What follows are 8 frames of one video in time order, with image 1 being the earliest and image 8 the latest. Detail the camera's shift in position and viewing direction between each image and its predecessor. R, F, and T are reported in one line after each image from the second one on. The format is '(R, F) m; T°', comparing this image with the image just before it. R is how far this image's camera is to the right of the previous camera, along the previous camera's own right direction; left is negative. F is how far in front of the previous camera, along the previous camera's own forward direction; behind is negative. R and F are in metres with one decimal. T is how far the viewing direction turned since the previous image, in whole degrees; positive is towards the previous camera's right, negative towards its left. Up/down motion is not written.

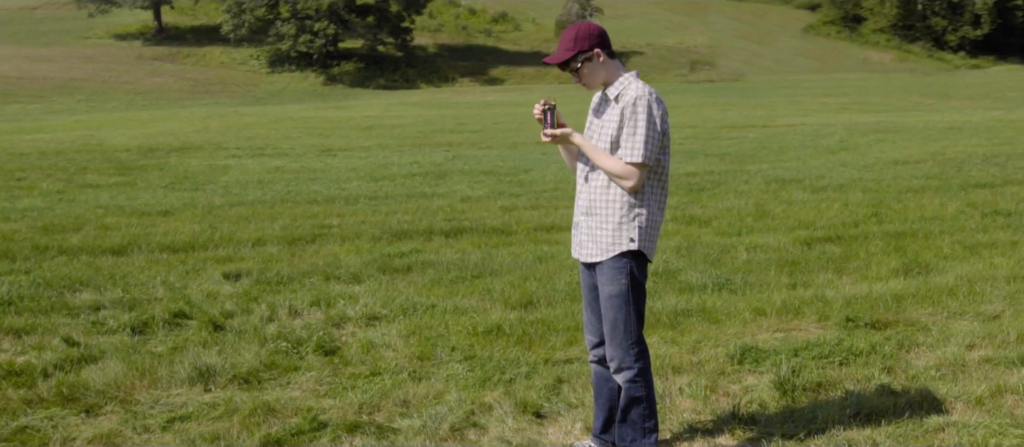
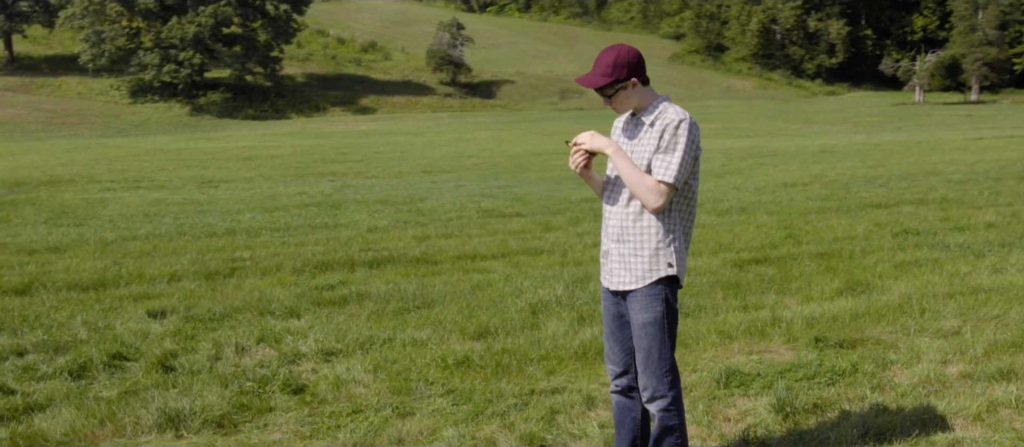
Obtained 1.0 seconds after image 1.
(-0.6, +0.2) m; +7°
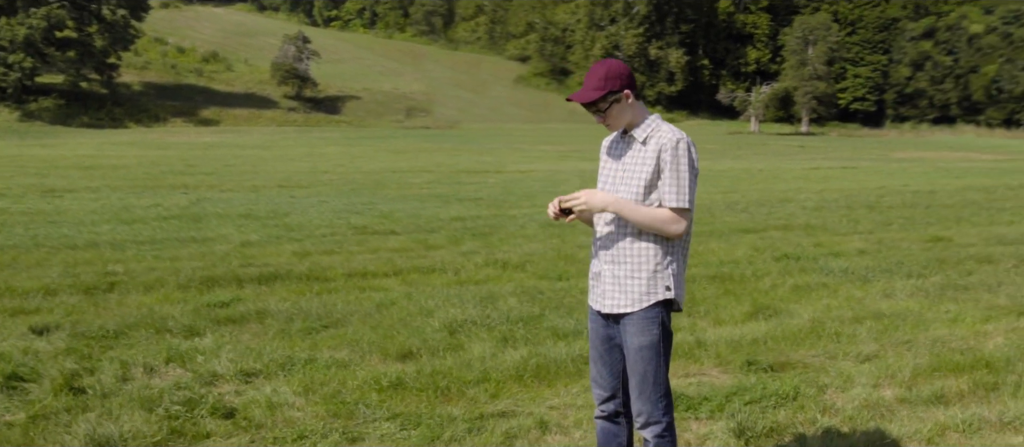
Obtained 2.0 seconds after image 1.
(-0.6, +0.2) m; +9°
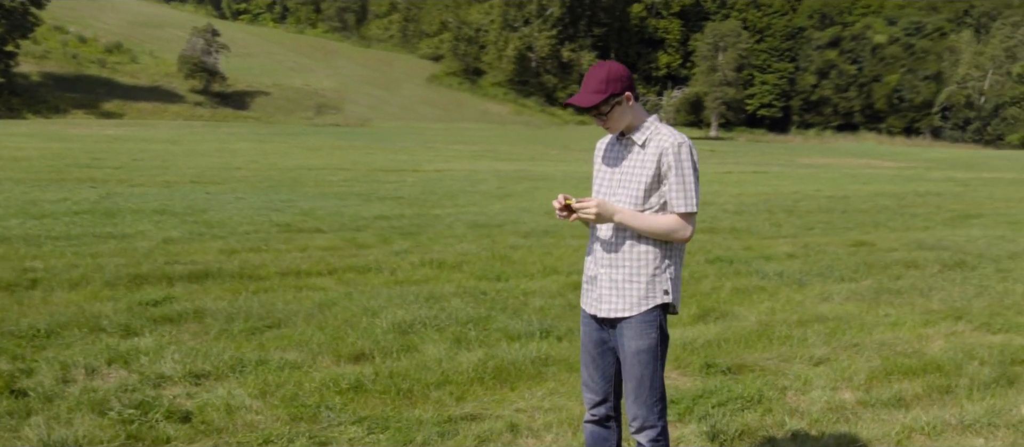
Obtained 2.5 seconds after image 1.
(-0.3, +0.1) m; +5°
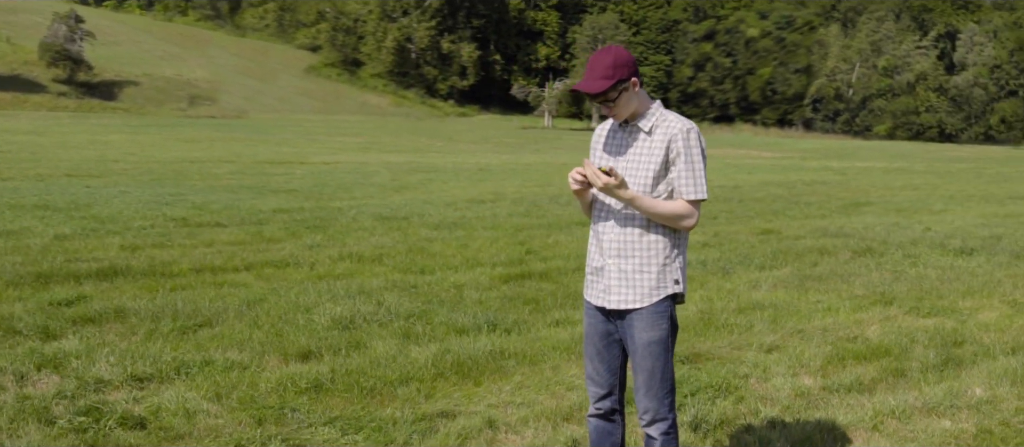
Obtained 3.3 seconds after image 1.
(-0.5, +0.2) m; +7°
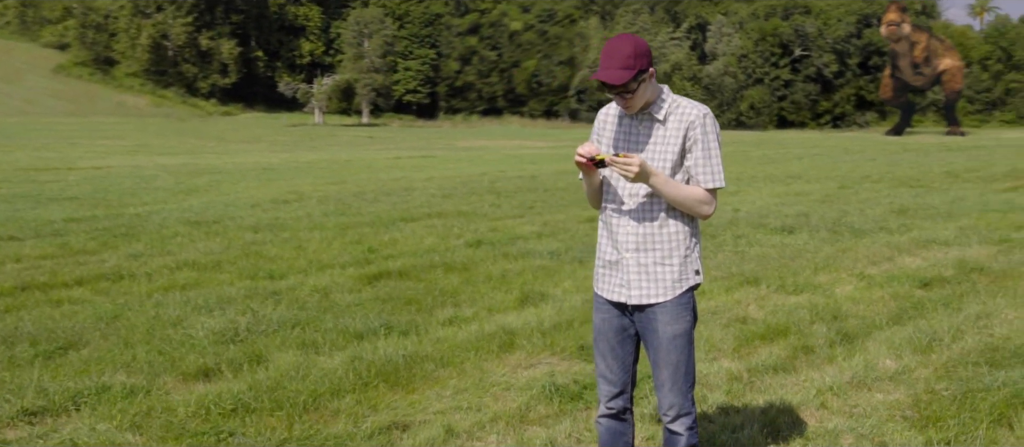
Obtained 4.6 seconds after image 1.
(-0.9, +0.4) m; +12°
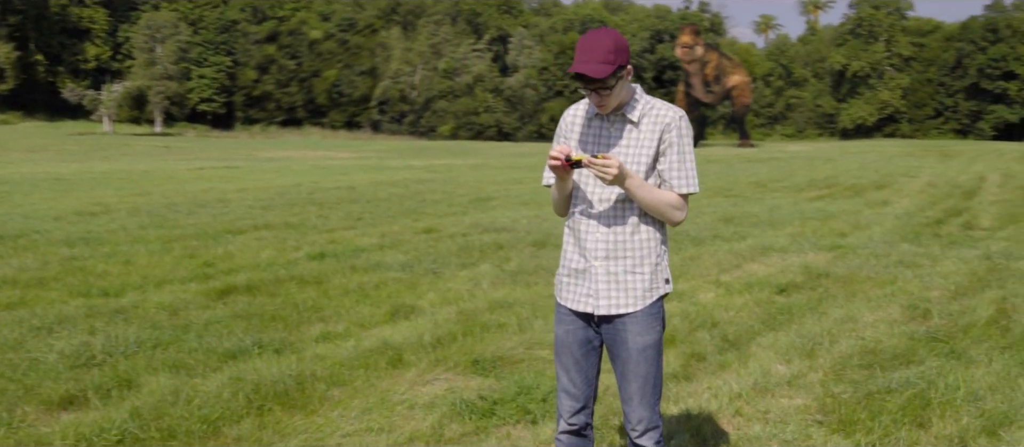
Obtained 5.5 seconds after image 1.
(-0.6, +0.3) m; +10°
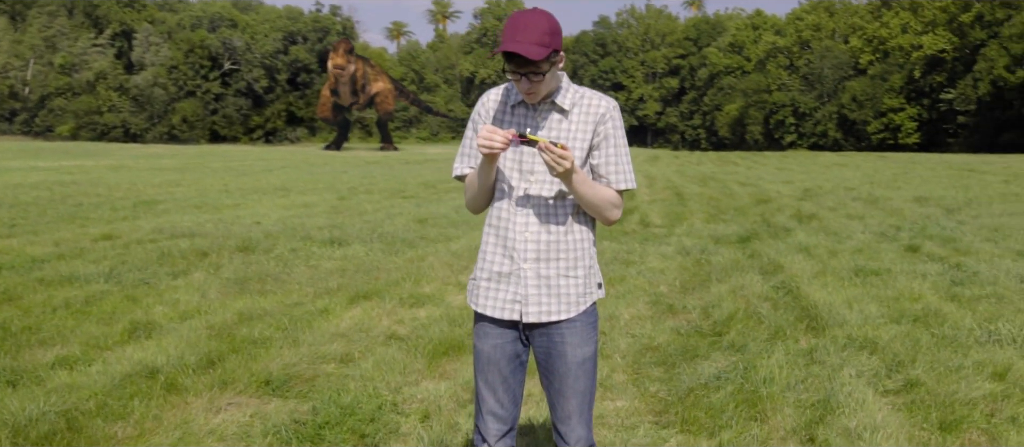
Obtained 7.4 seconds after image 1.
(-0.9, +0.7) m; +19°
